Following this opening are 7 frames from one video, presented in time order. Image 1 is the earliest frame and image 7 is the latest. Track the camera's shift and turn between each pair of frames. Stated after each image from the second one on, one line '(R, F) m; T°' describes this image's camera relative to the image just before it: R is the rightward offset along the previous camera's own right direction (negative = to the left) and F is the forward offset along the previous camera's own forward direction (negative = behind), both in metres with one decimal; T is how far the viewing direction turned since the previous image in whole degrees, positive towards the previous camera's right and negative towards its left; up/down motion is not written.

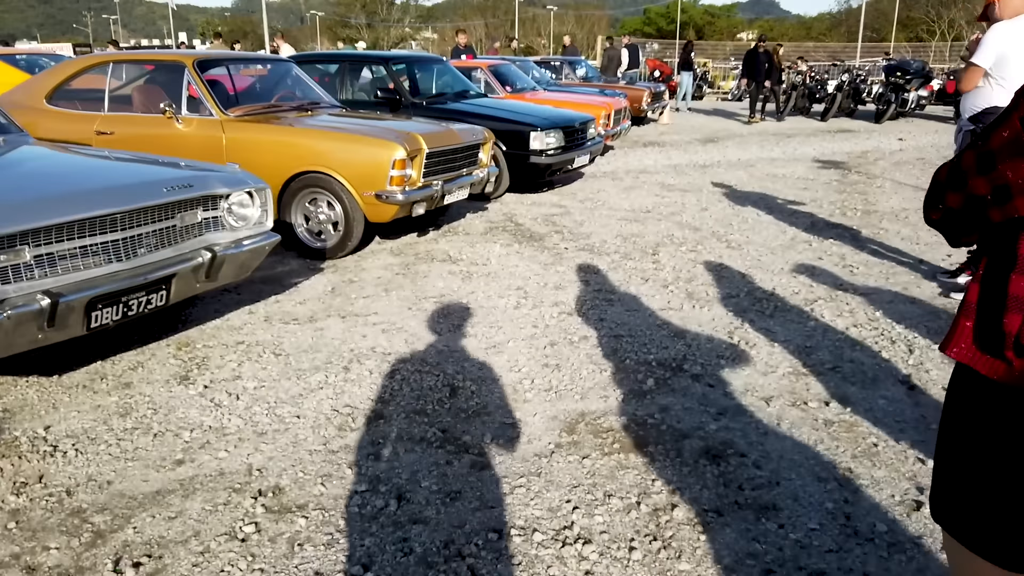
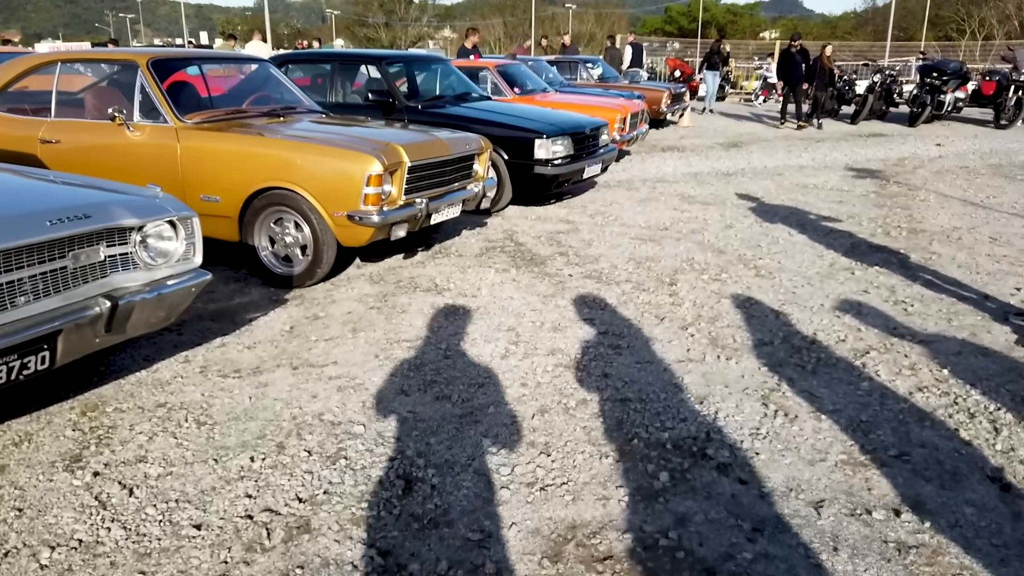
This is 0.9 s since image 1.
(+0.2, +0.8) m; -1°
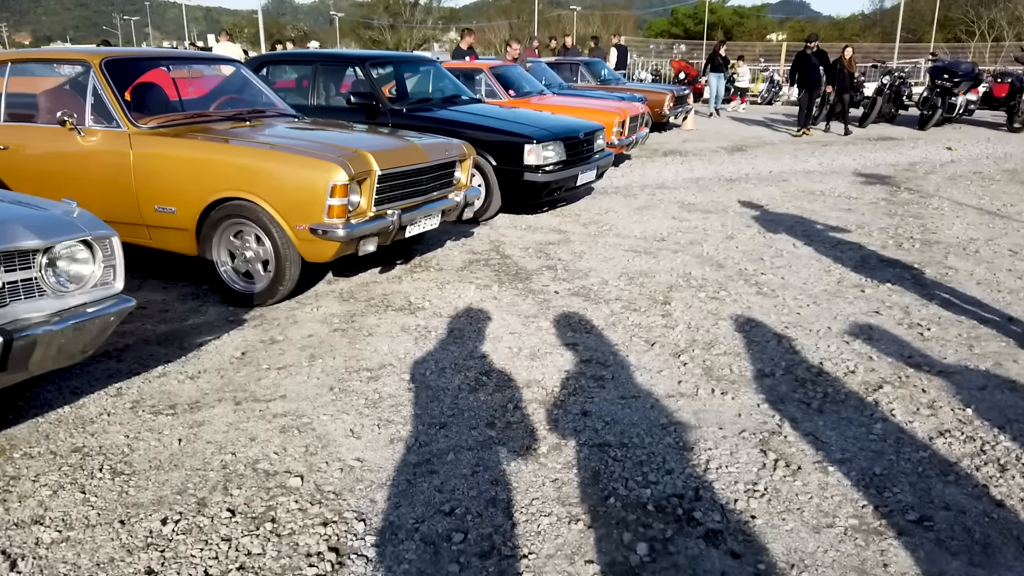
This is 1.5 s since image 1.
(+0.2, +0.4) m; 0°
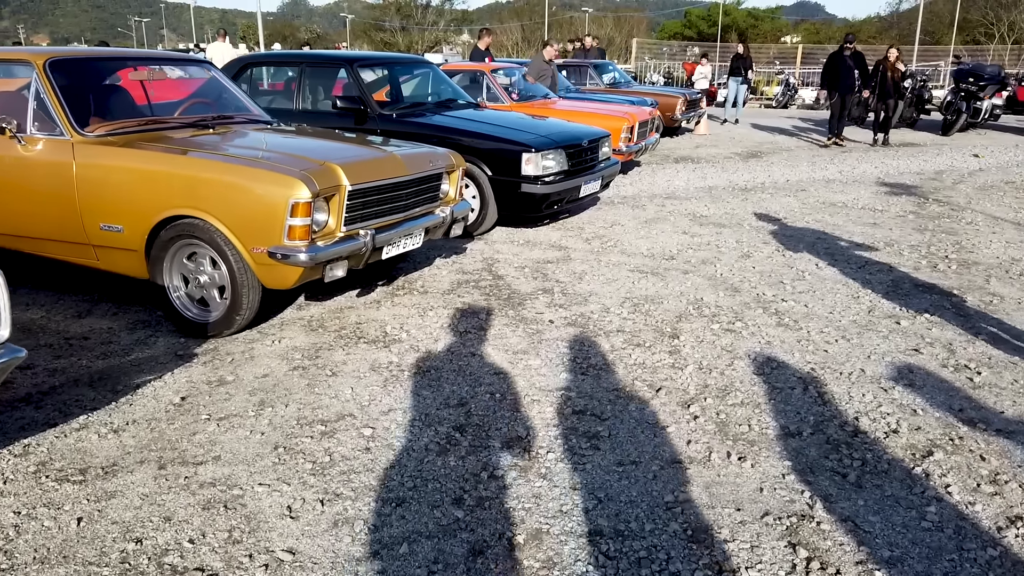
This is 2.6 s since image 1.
(+0.1, +0.6) m; -1°
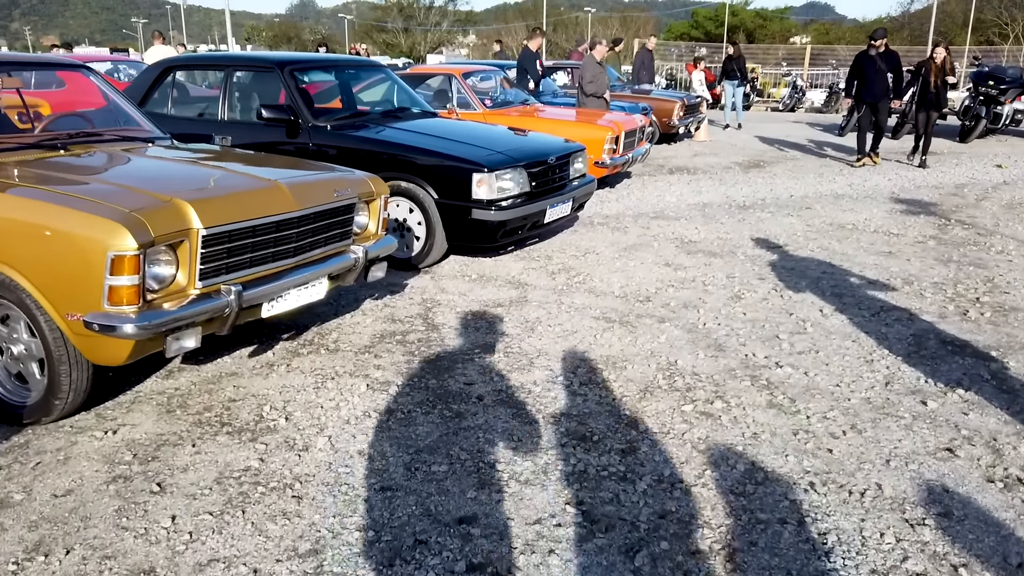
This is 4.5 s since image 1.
(+0.4, +1.0) m; -1°
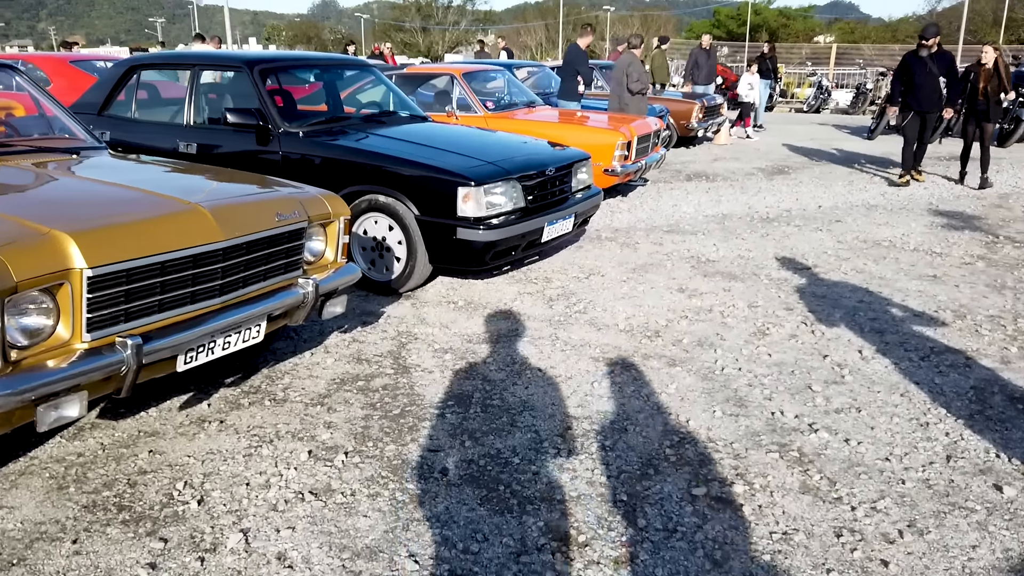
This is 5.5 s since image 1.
(+0.2, +0.7) m; -1°
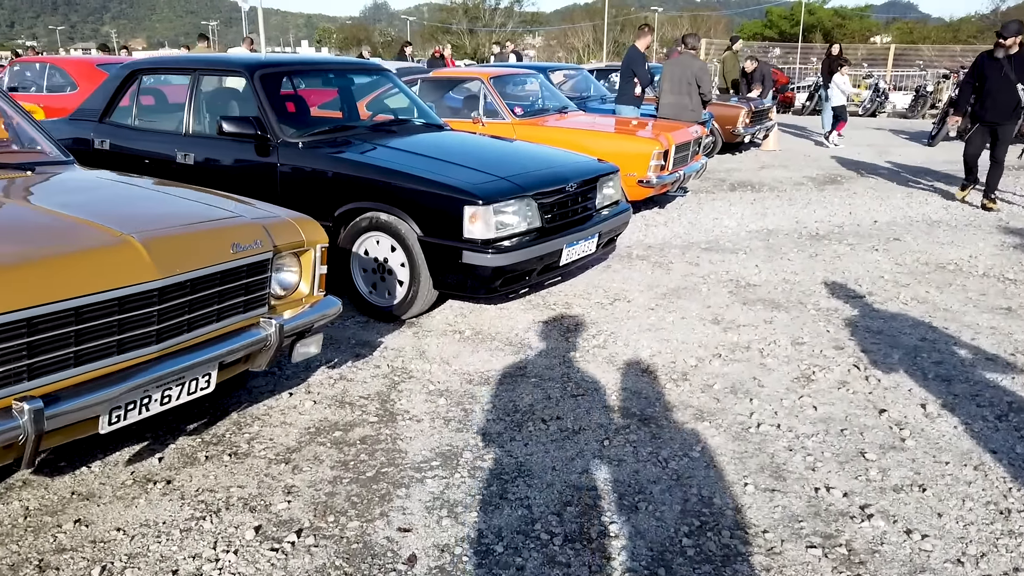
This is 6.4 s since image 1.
(+0.2, +0.5) m; -3°
